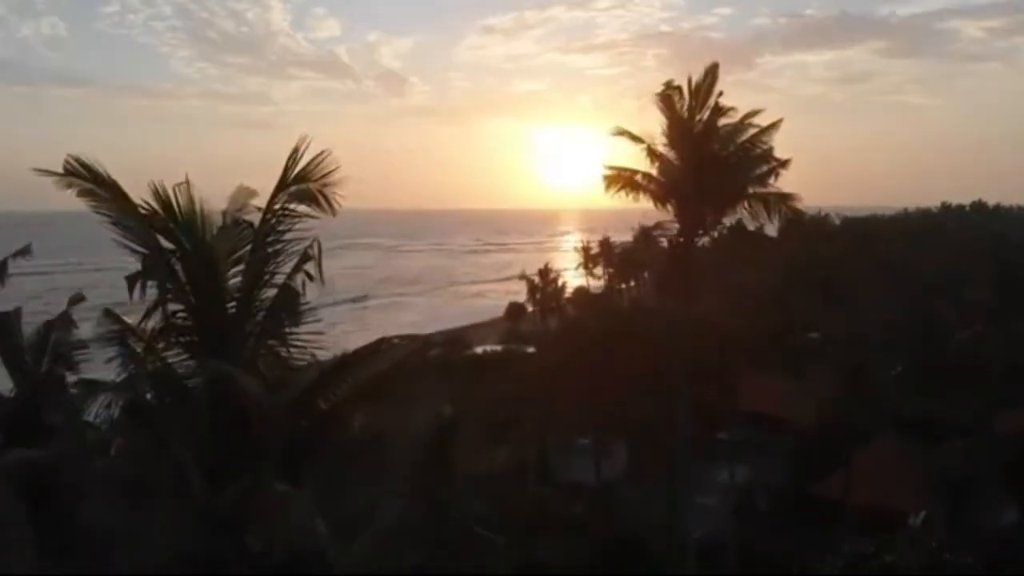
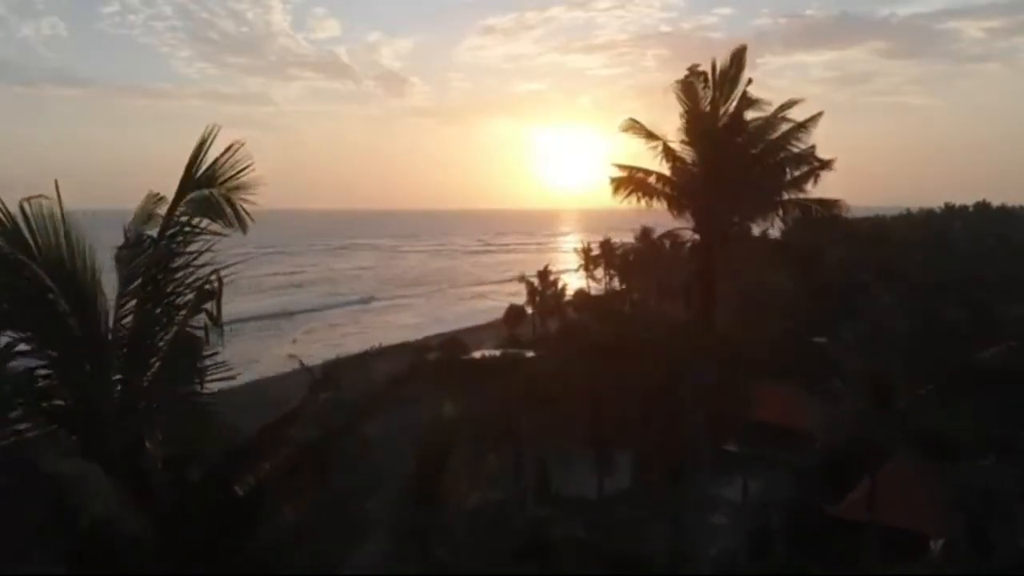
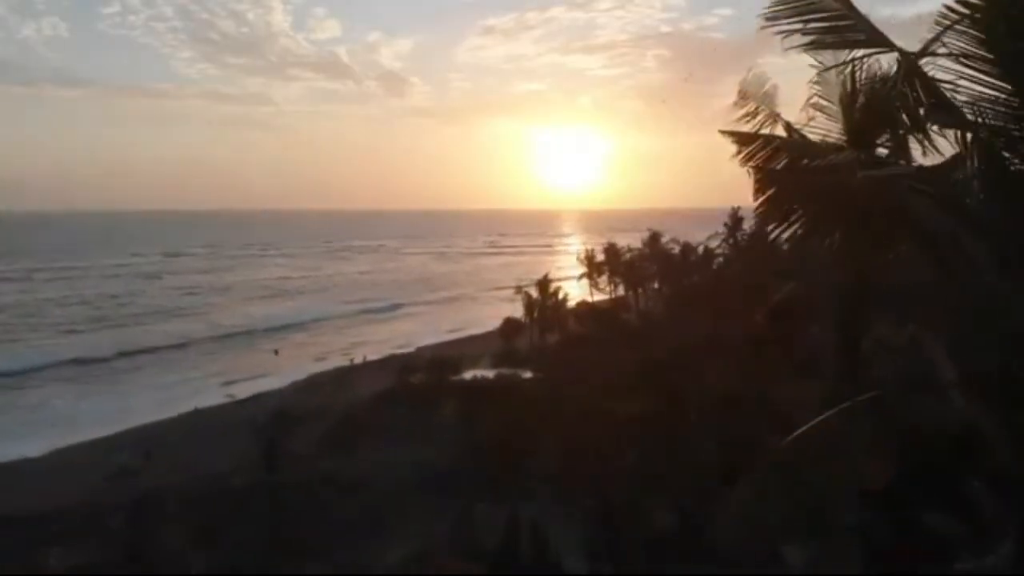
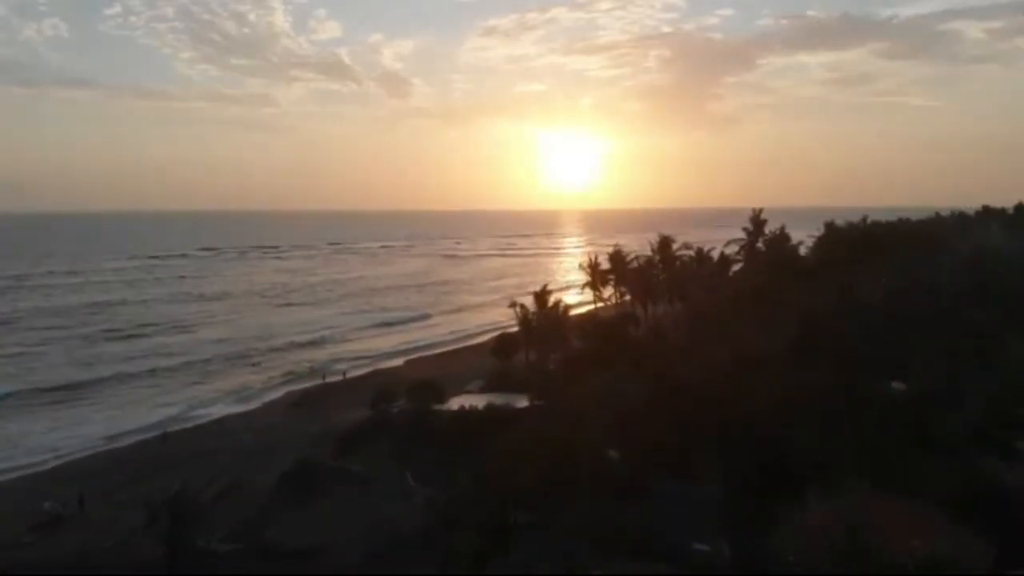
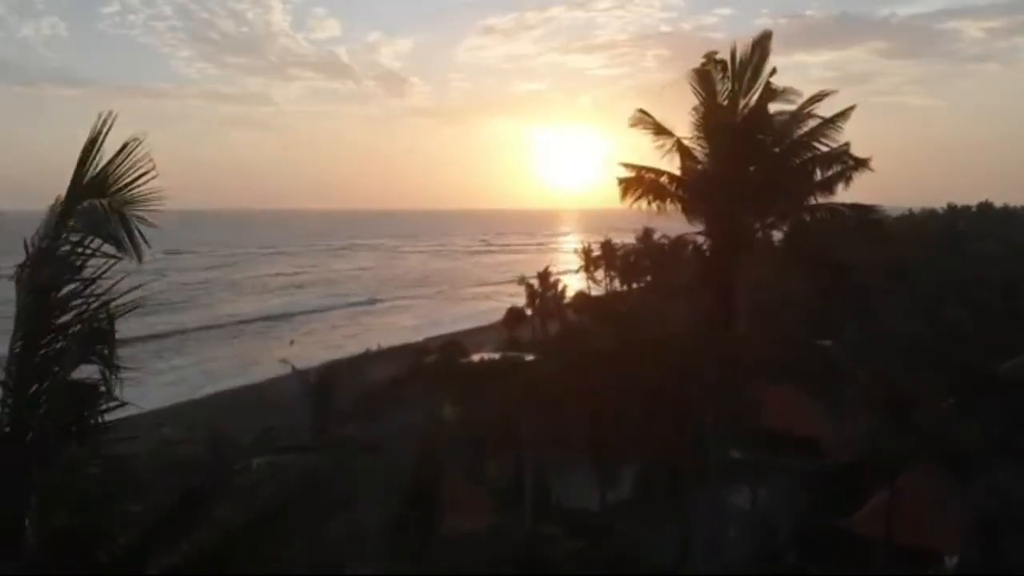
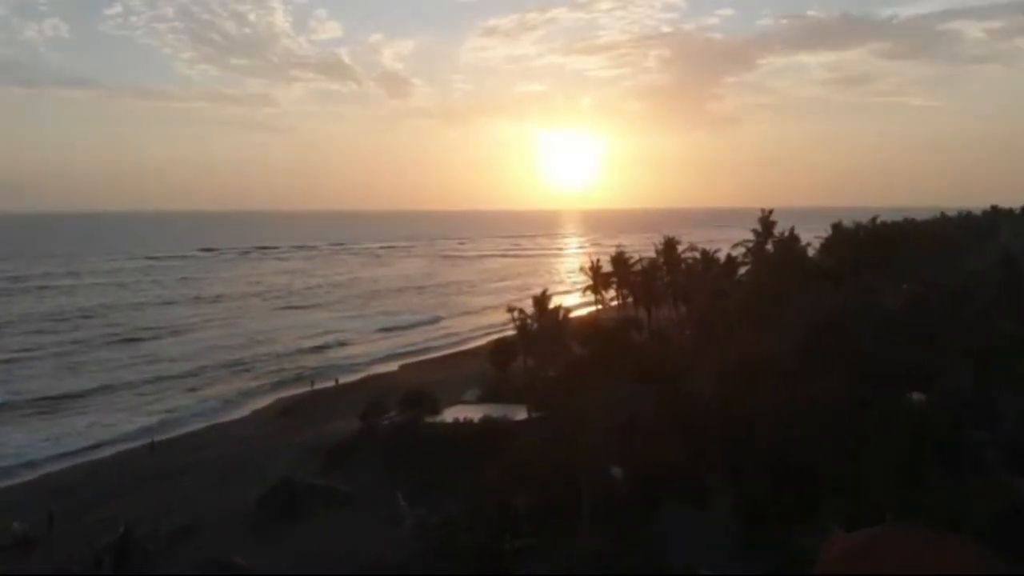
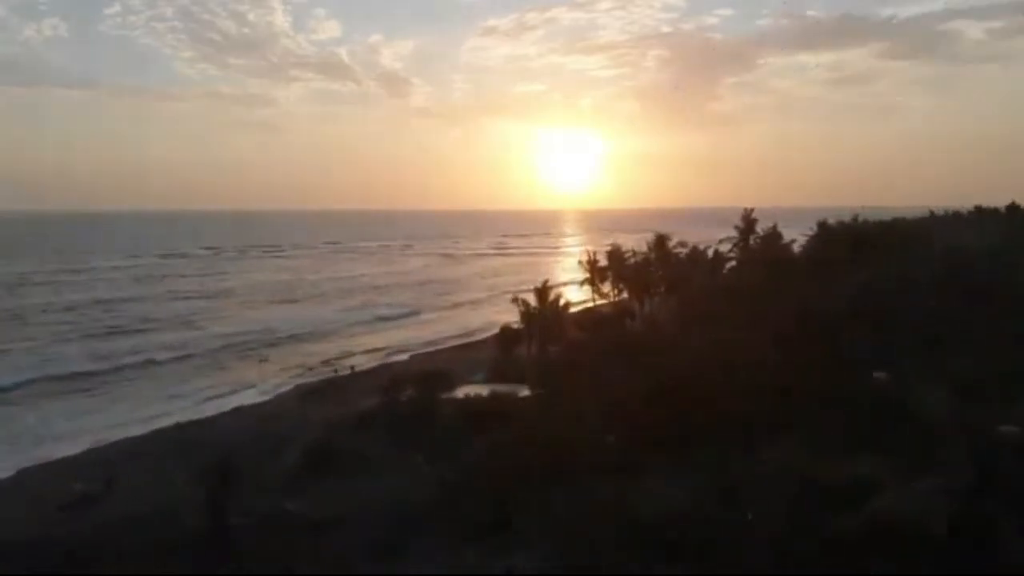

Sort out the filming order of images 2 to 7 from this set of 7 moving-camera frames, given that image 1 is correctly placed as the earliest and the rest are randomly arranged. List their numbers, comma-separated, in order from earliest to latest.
2, 5, 3, 7, 4, 6
